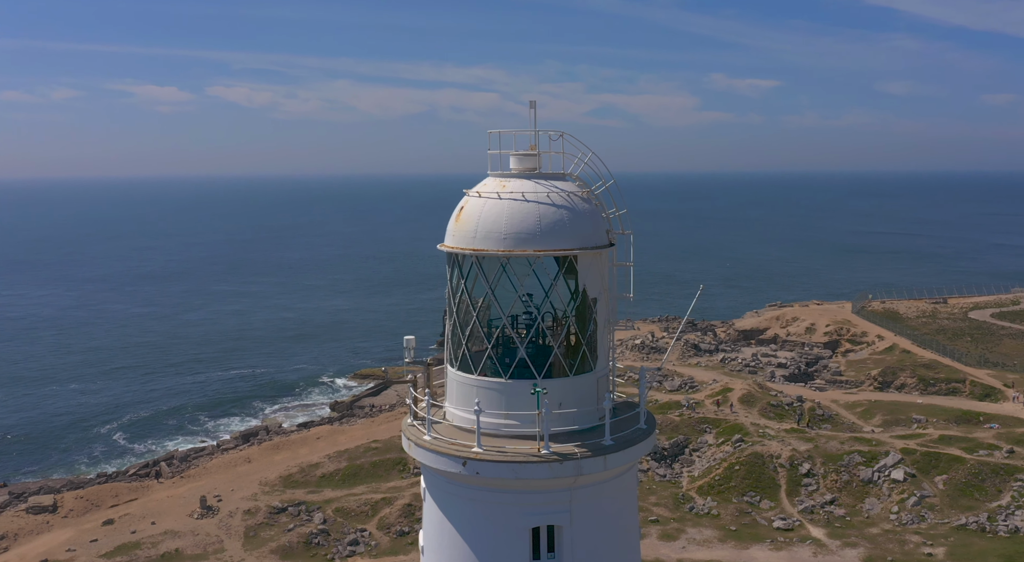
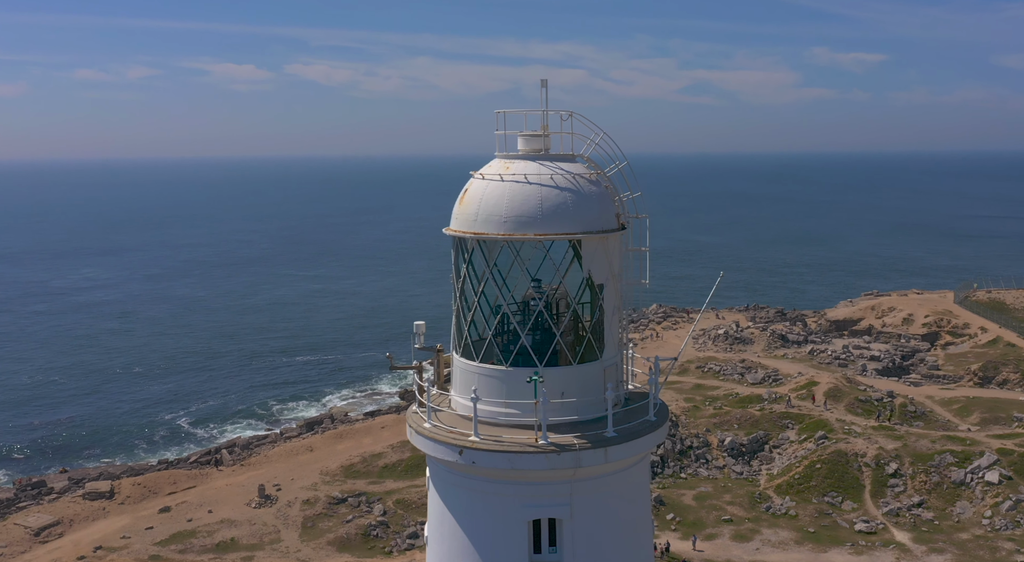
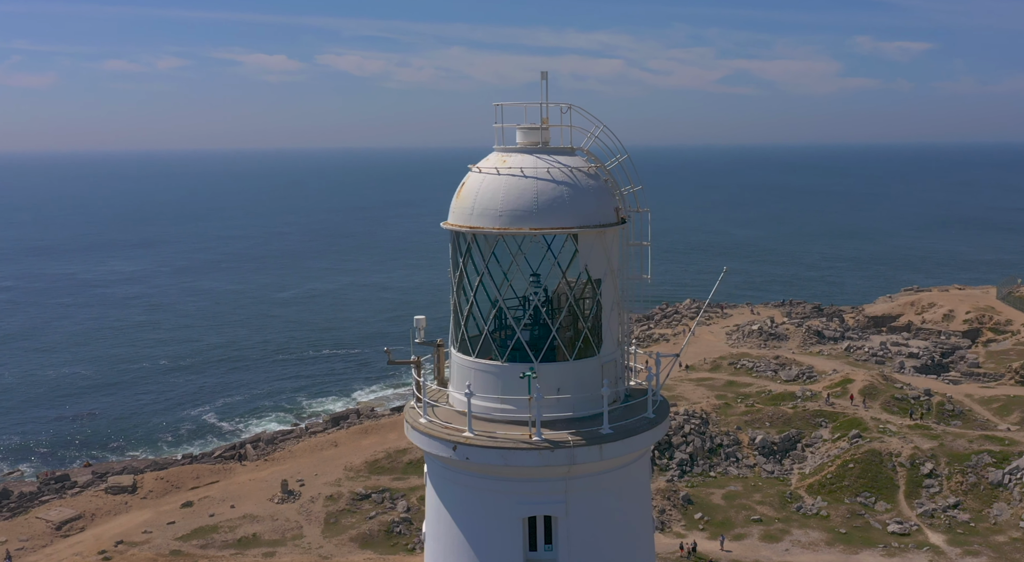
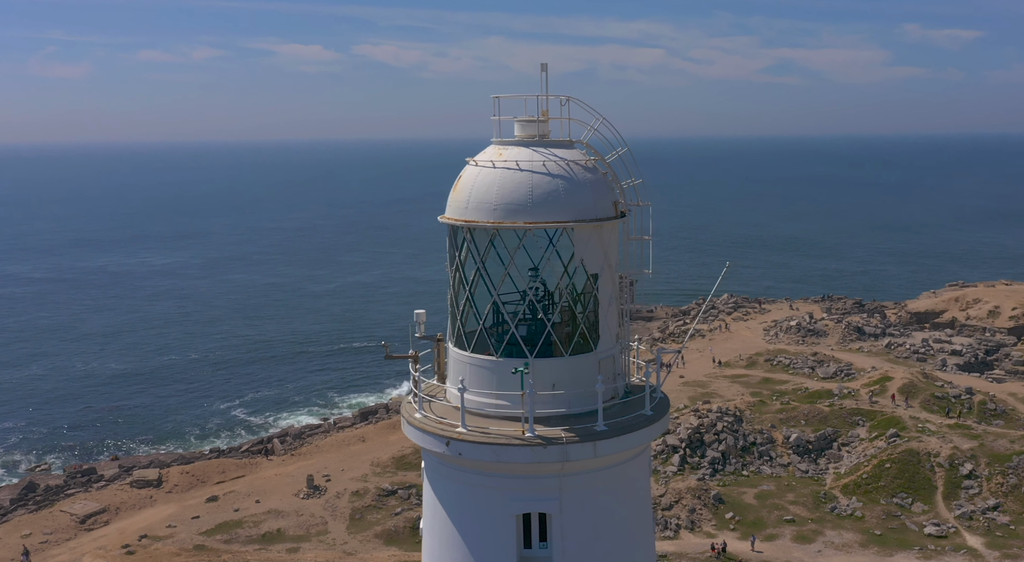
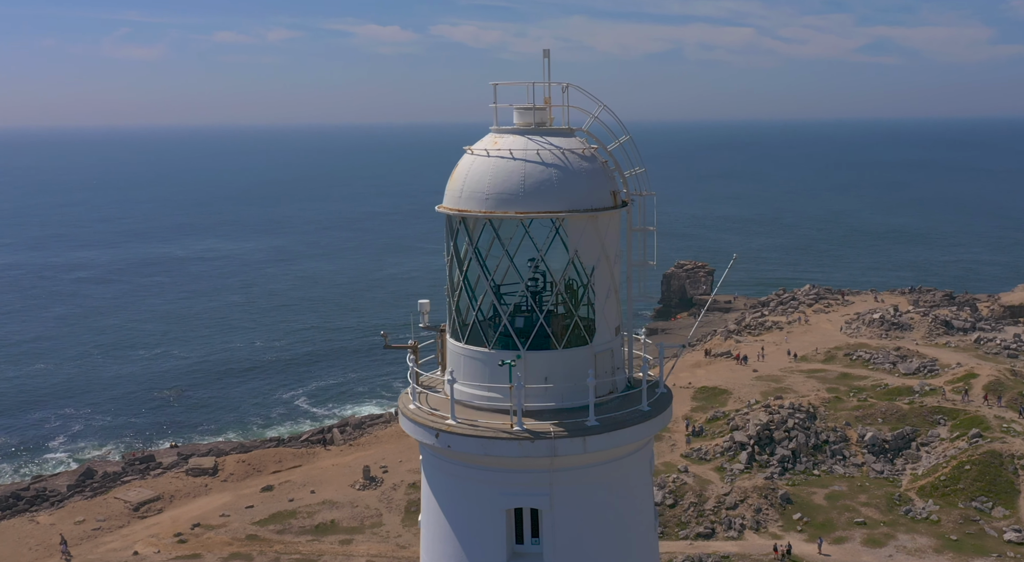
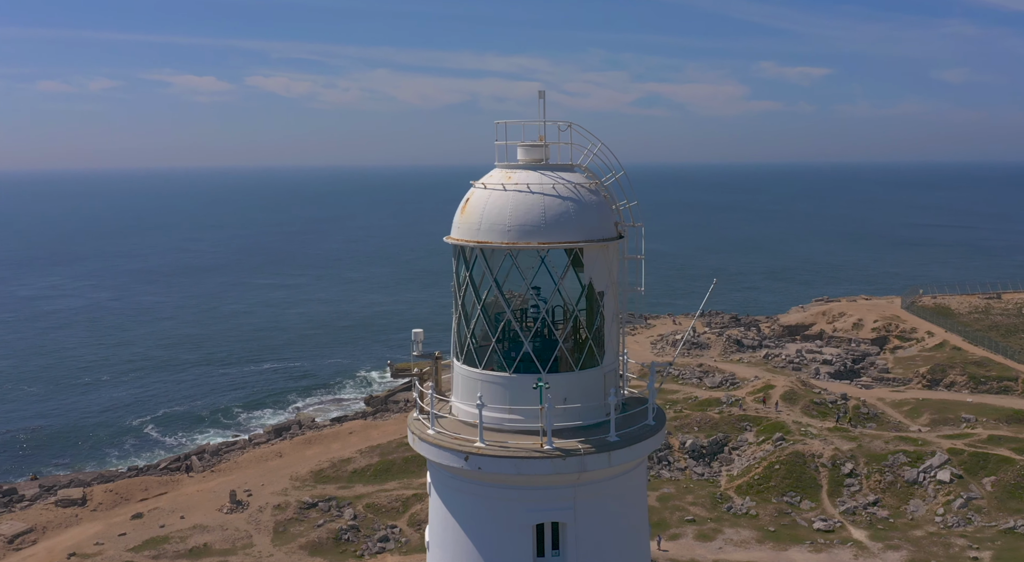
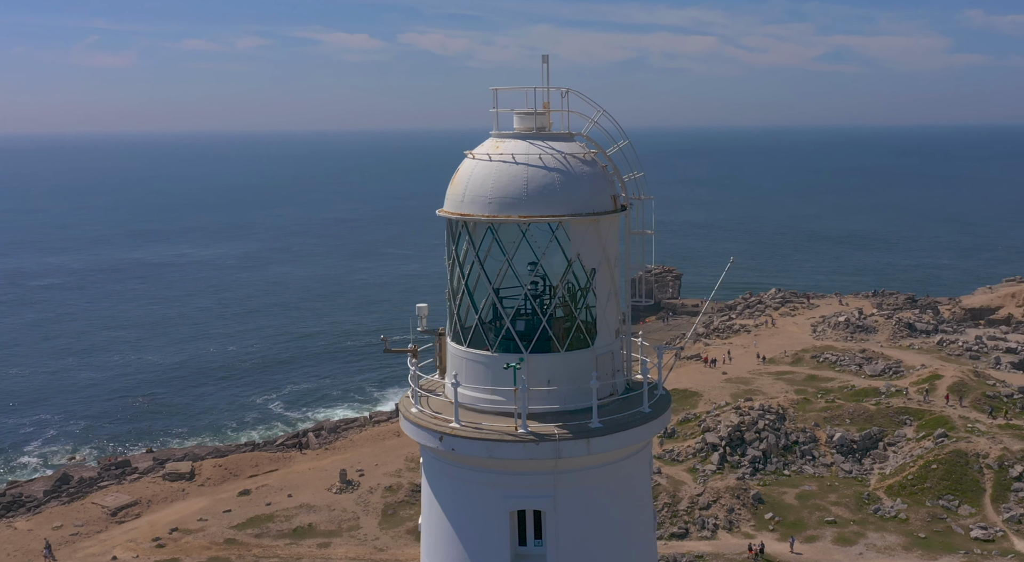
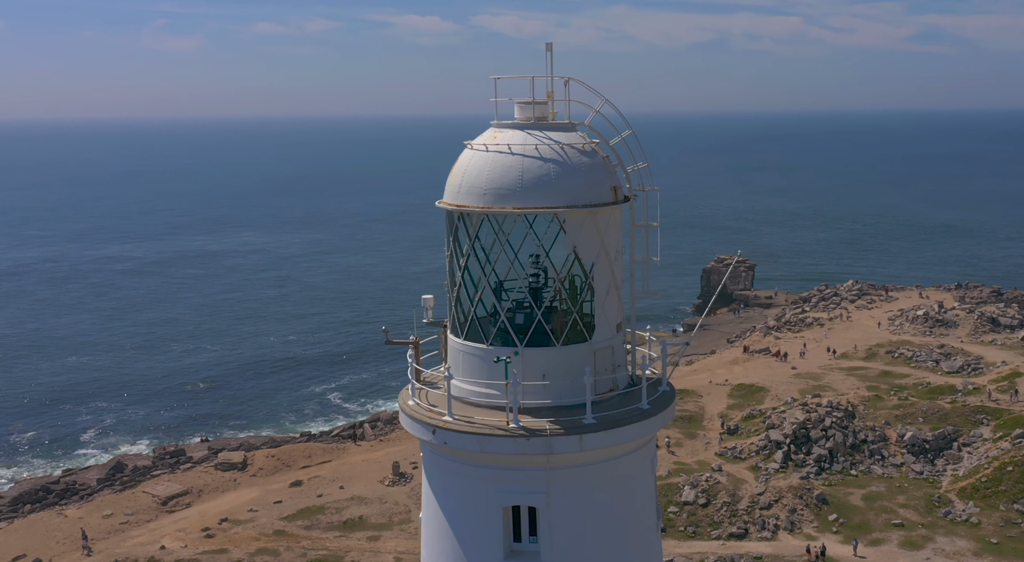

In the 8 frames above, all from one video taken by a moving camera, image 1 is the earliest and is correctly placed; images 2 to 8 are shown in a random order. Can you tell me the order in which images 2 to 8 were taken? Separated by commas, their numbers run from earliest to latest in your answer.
6, 2, 3, 4, 7, 5, 8
